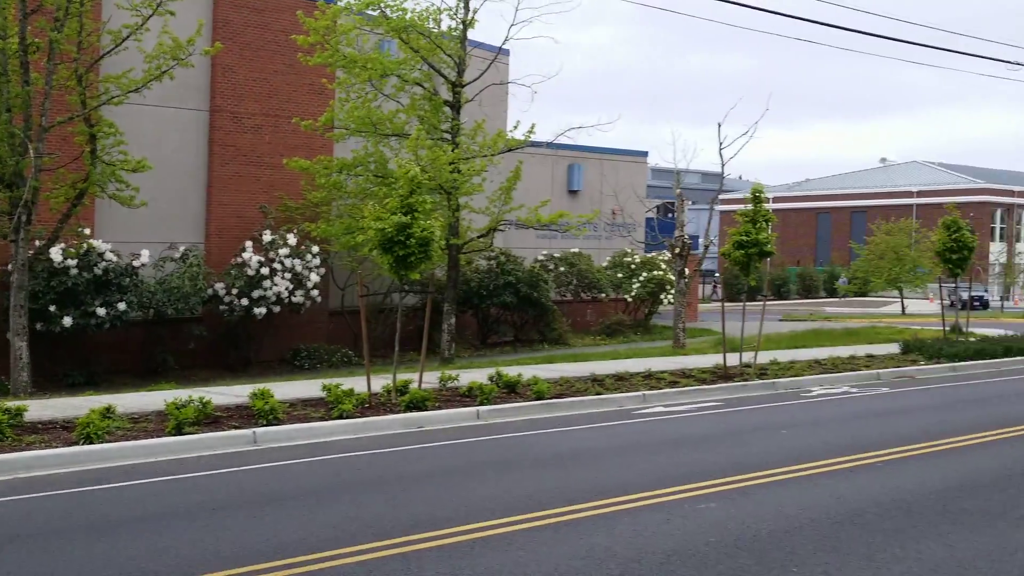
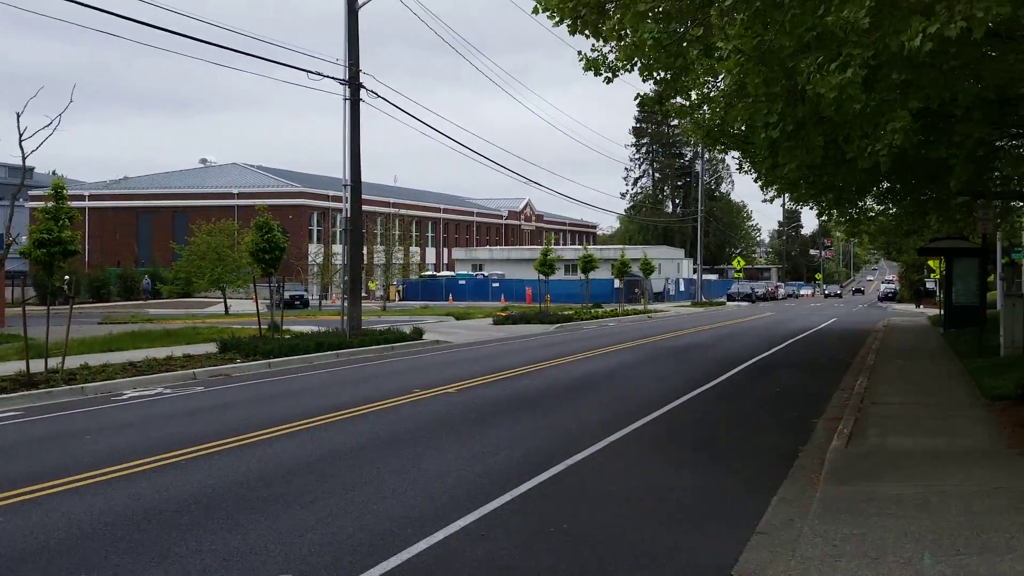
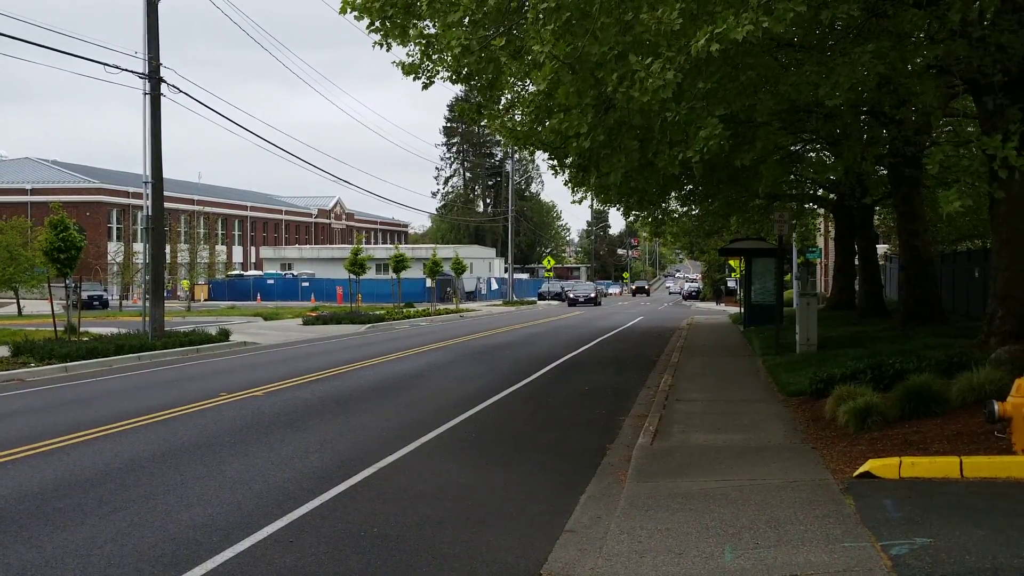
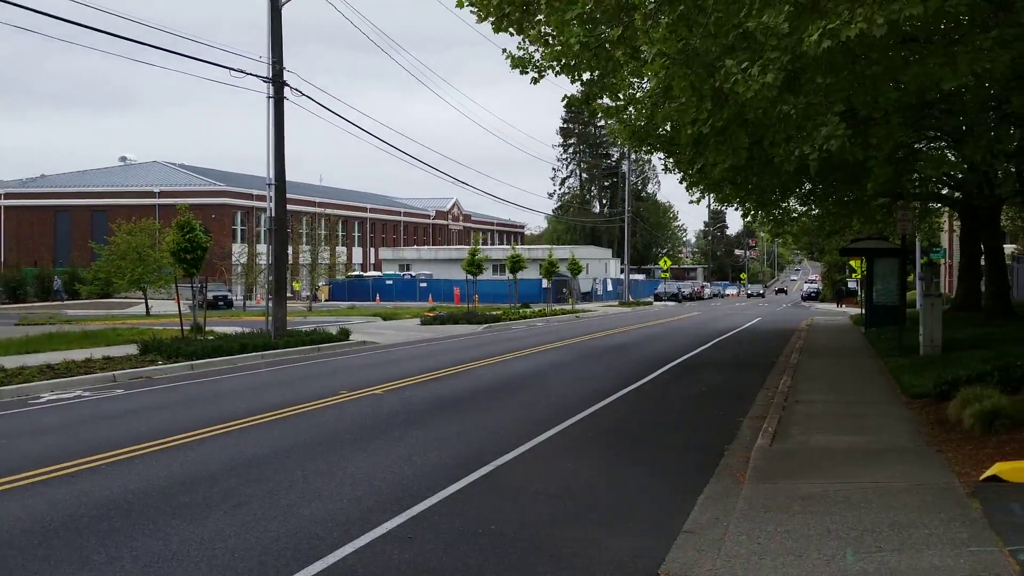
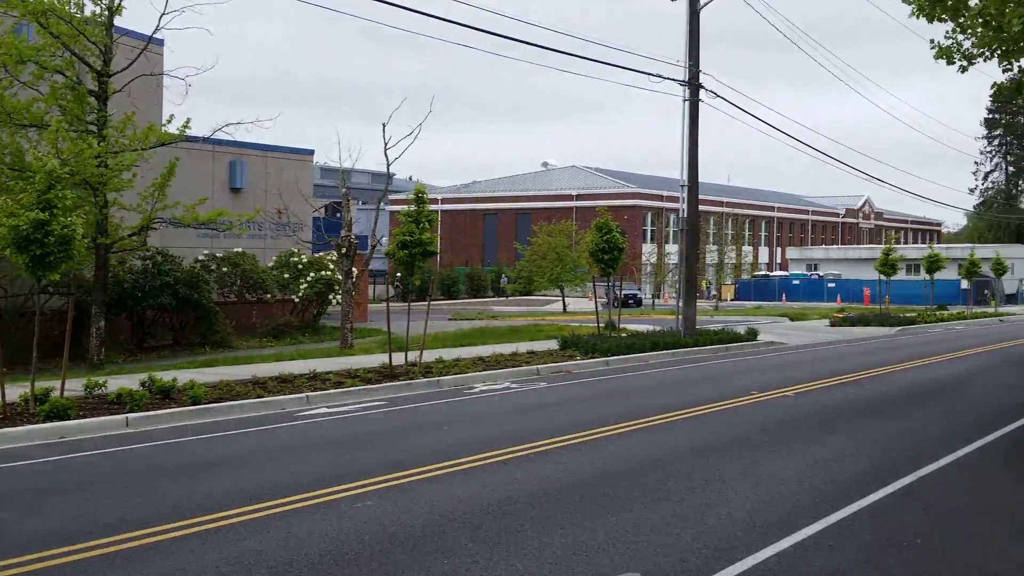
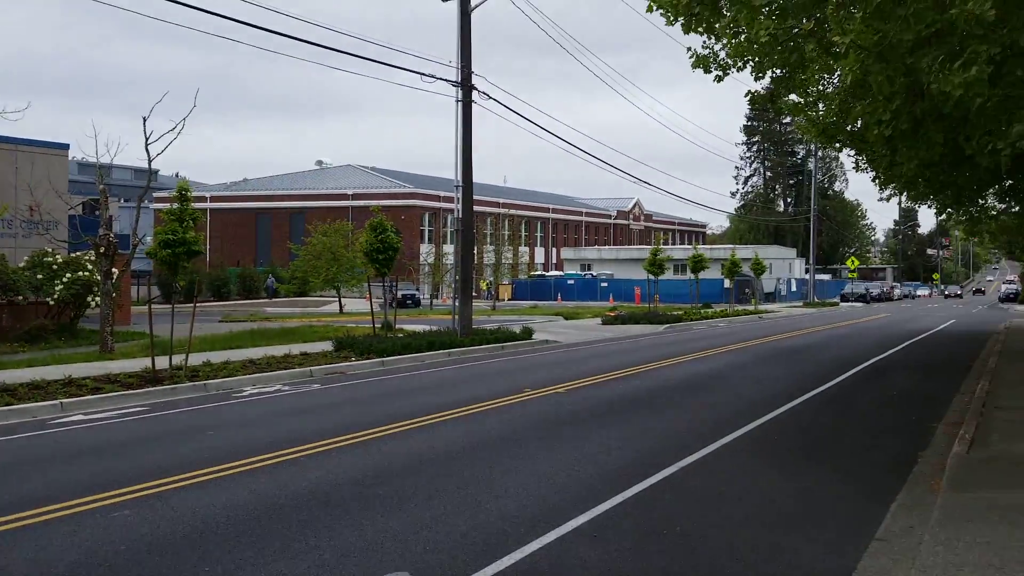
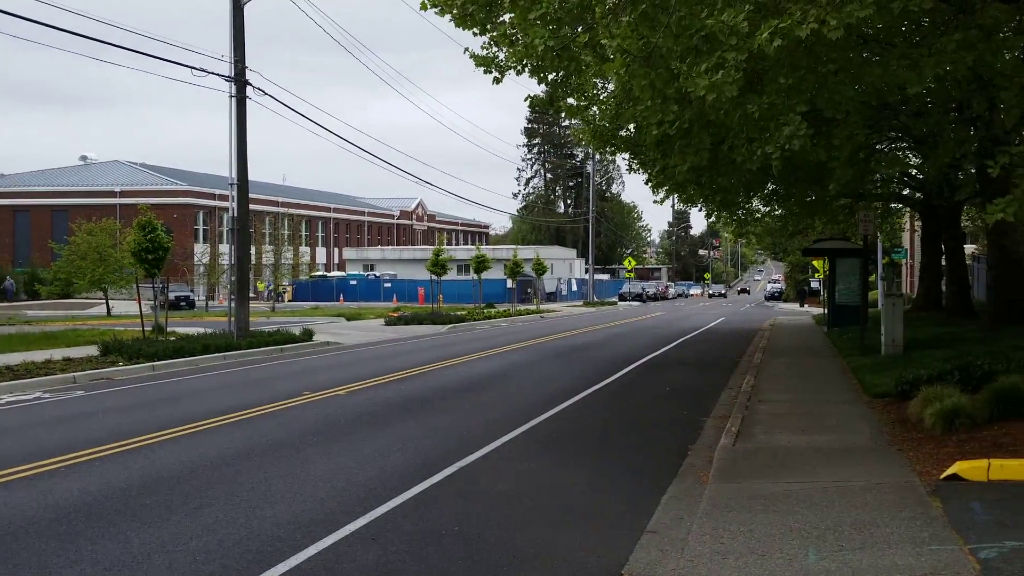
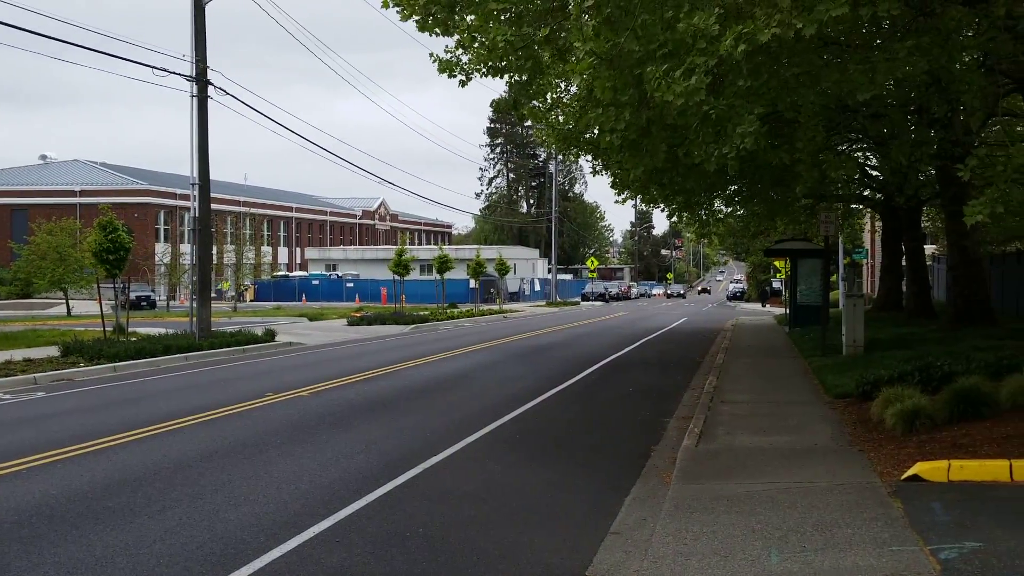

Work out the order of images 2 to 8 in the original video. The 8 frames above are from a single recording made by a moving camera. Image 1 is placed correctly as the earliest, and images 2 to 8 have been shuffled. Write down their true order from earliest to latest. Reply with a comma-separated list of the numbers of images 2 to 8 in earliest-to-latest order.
5, 6, 2, 4, 7, 8, 3
